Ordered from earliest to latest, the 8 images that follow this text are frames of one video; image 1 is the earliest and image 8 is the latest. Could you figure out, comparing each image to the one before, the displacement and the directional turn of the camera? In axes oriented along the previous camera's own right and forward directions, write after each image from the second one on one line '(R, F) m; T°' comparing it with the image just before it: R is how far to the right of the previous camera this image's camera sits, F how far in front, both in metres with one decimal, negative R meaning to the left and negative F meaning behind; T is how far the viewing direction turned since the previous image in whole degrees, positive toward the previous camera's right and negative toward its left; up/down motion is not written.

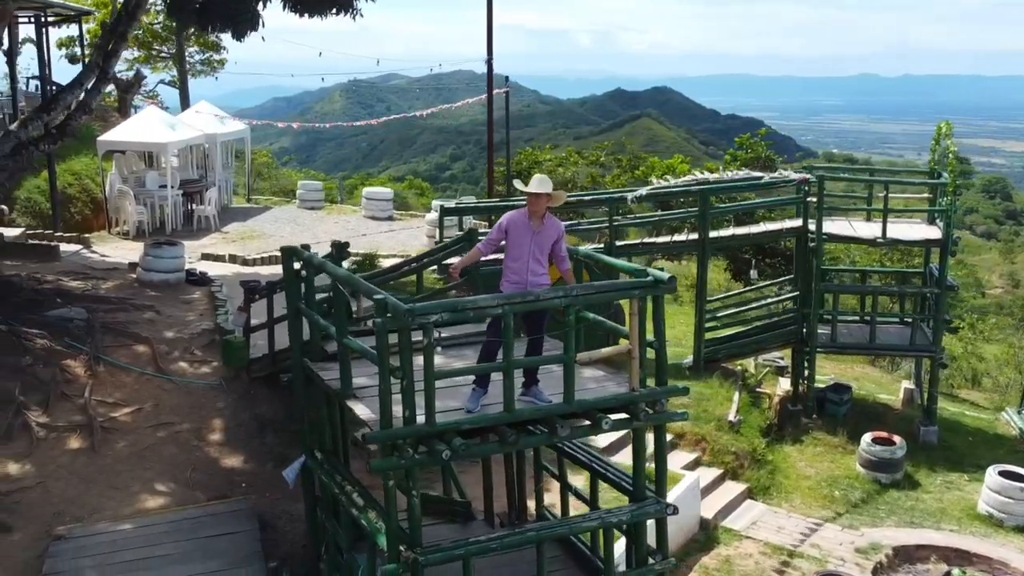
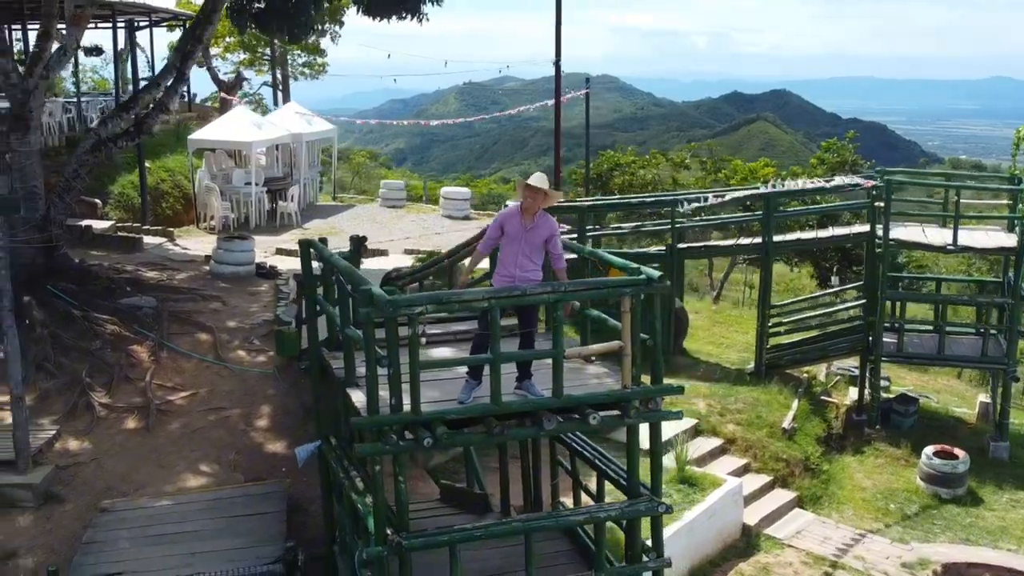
(+0.6, -0.1) m; -6°
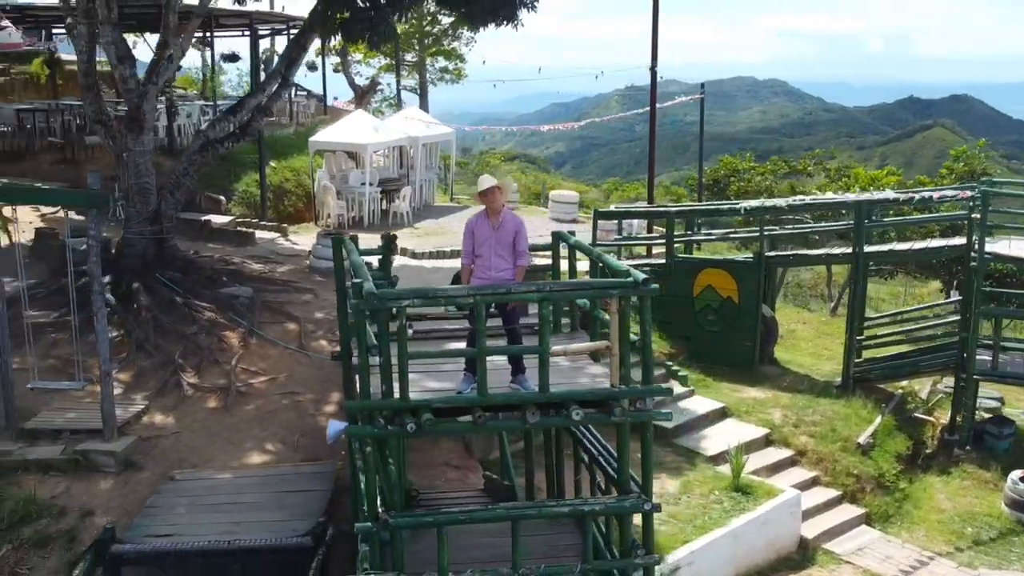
(+0.9, -0.2) m; -9°
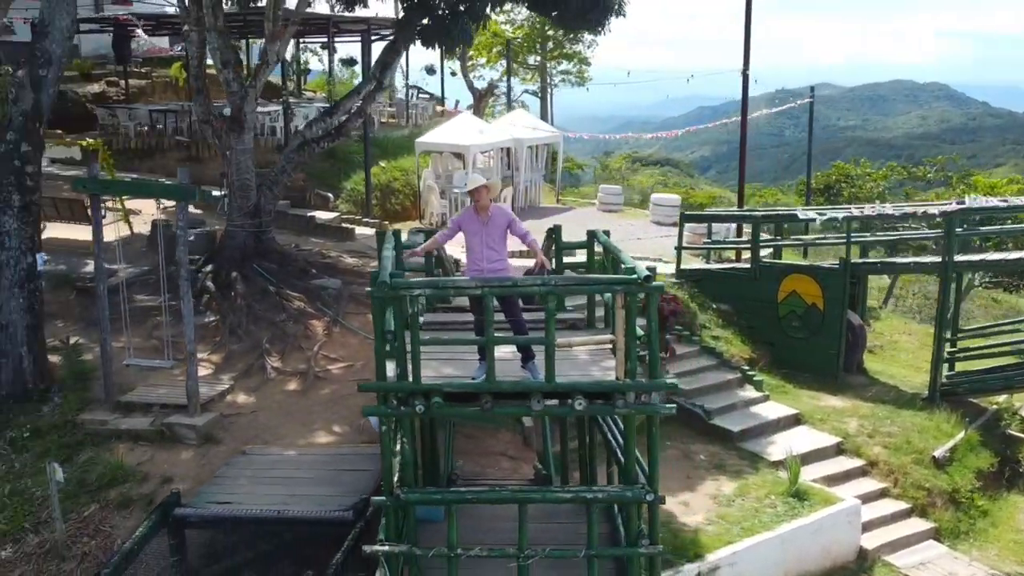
(+0.7, -0.2) m; -8°
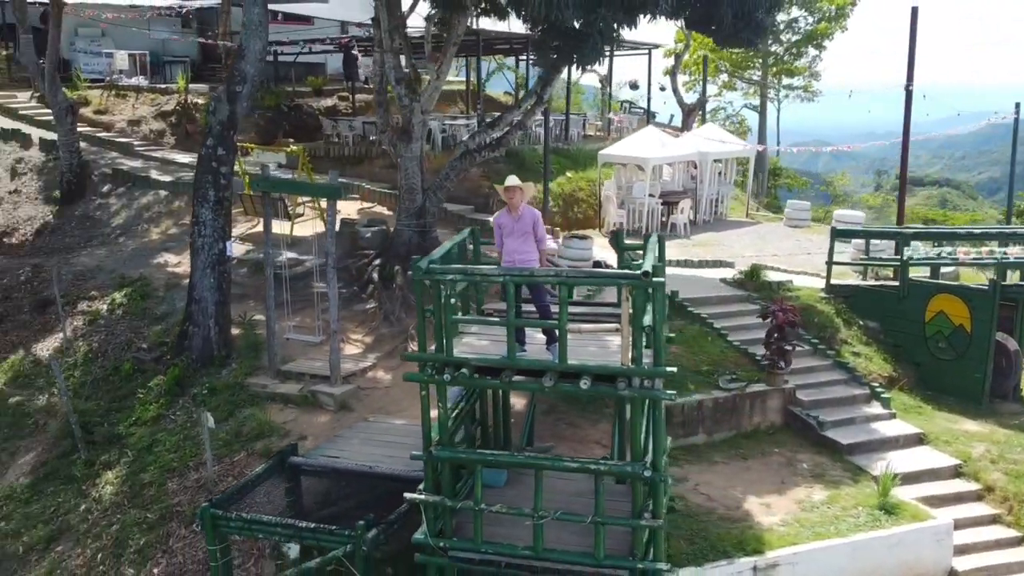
(+1.5, -0.6) m; -14°
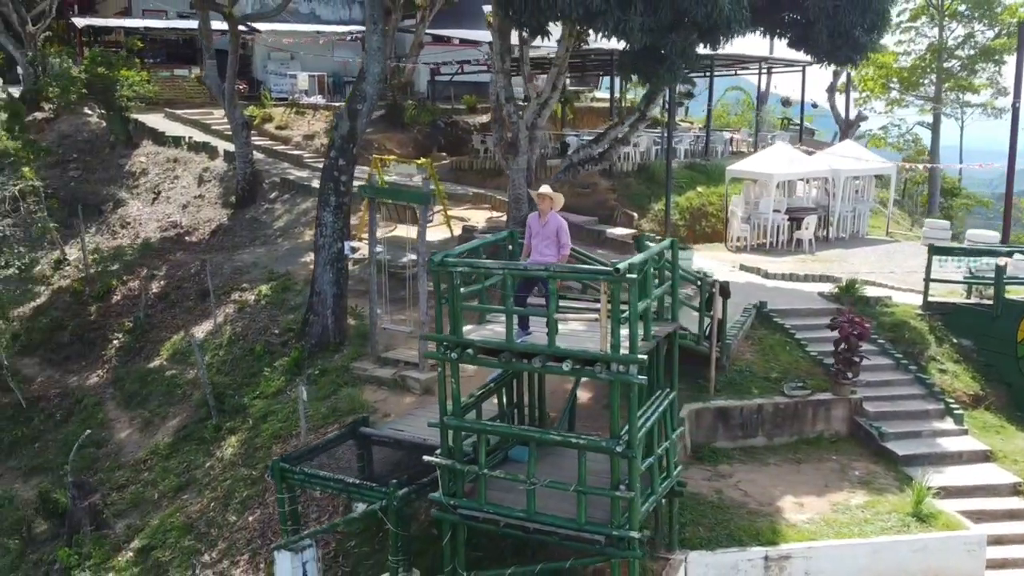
(+1.5, -0.8) m; -12°
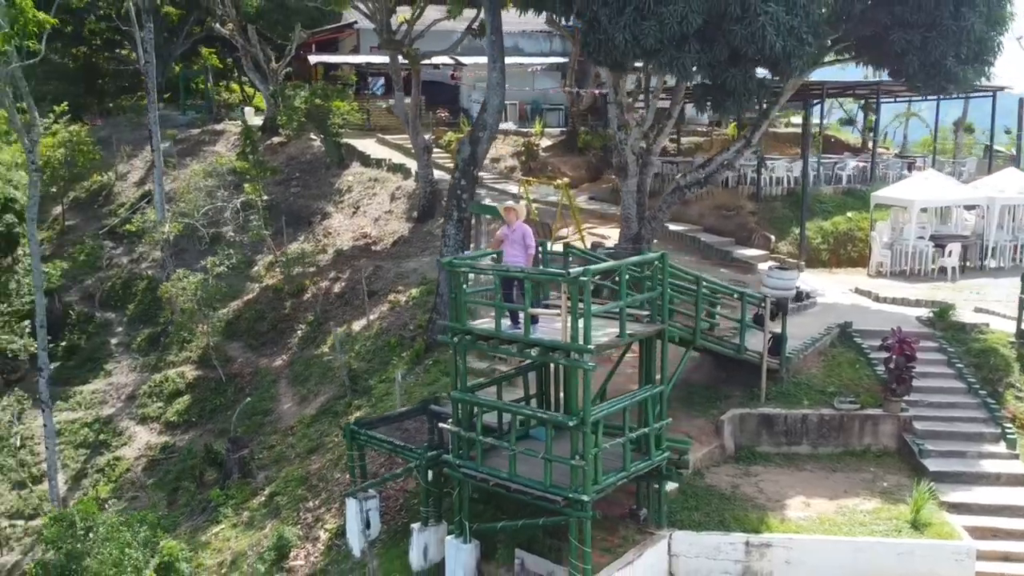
(+2.5, -1.3) m; -15°
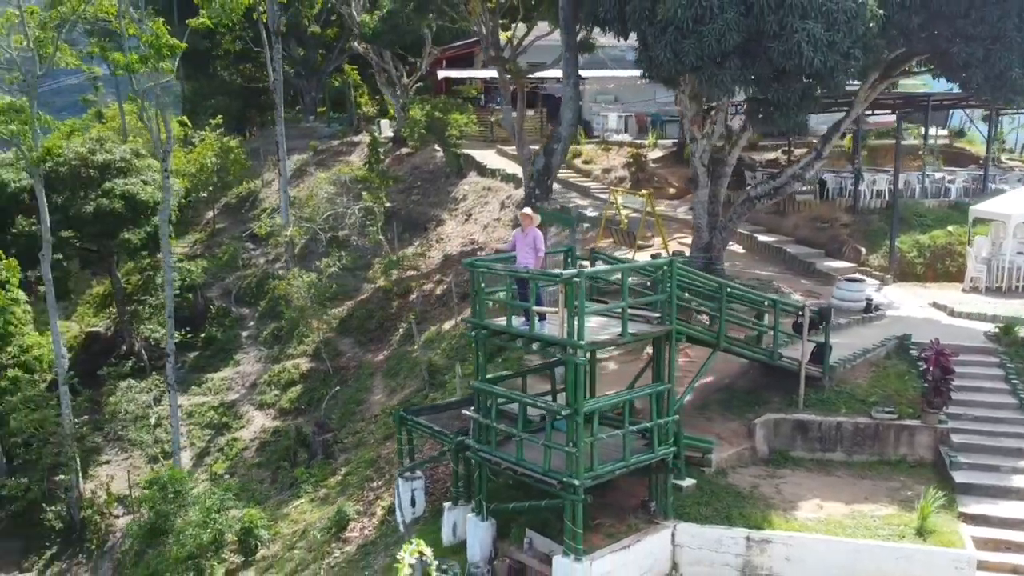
(+1.5, -0.7) m; -9°
